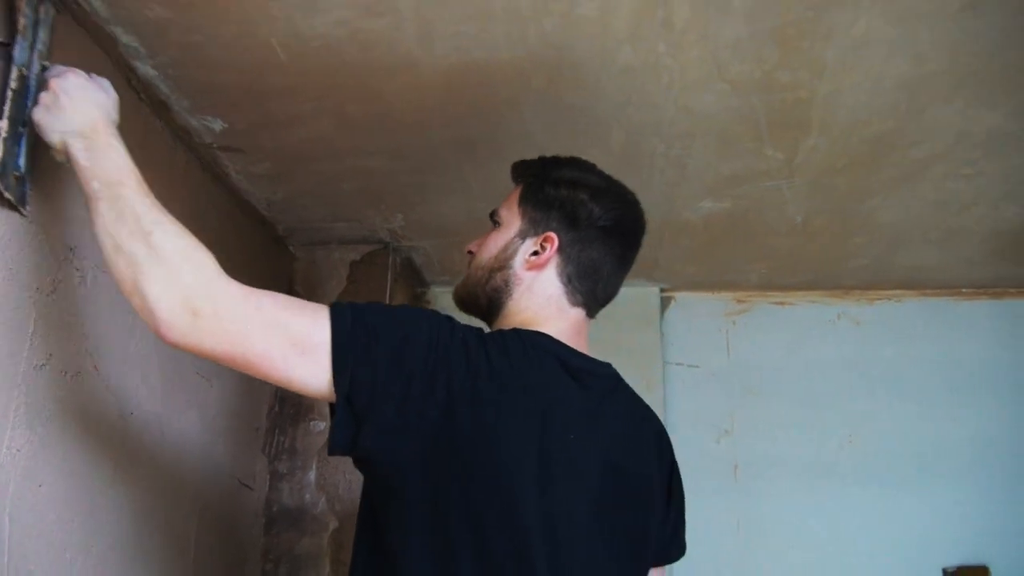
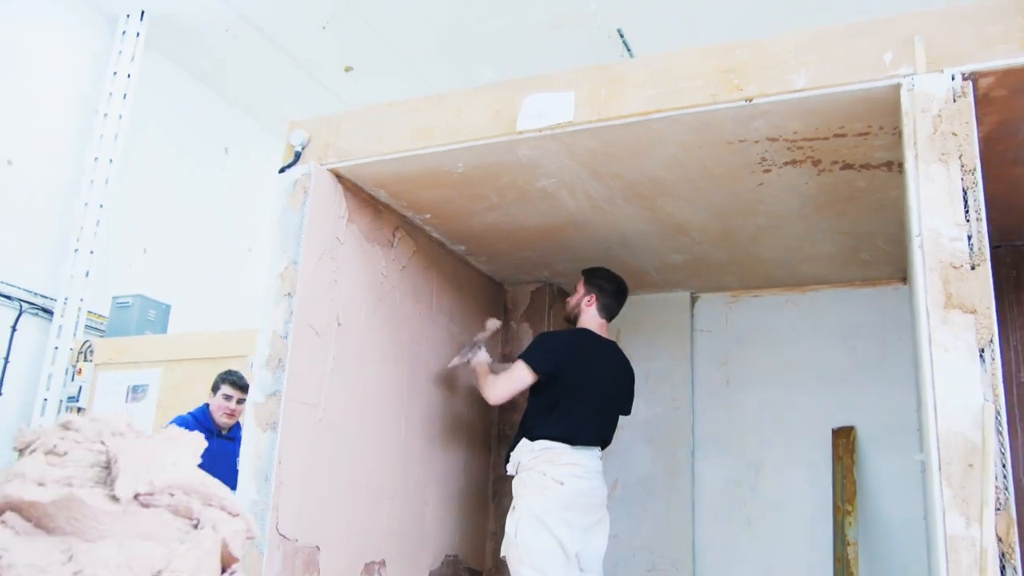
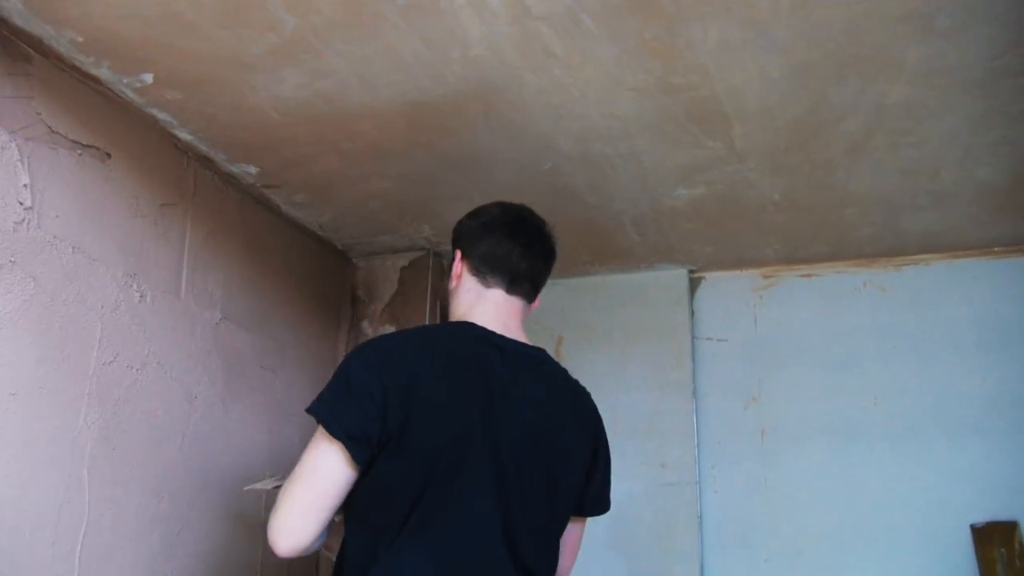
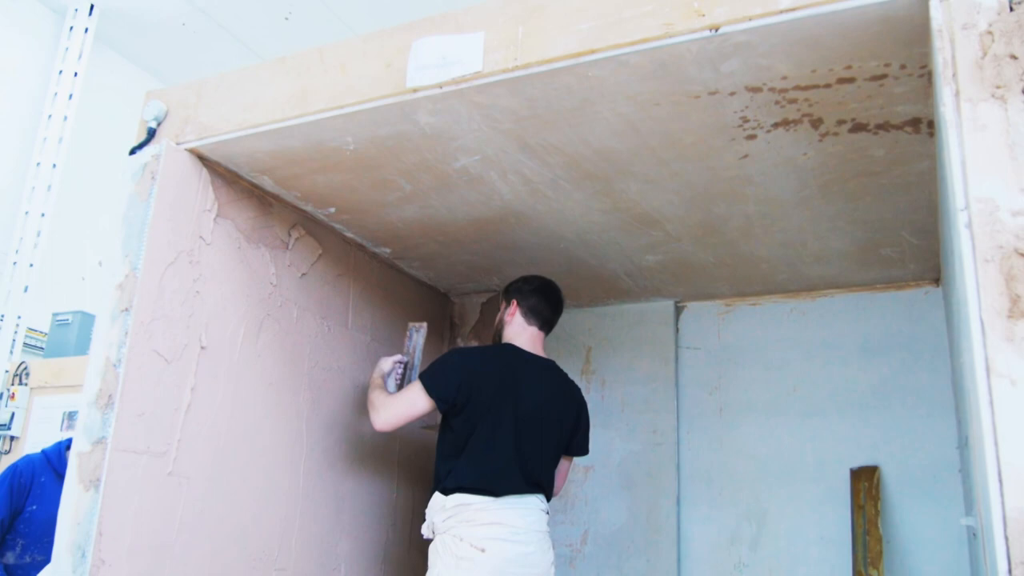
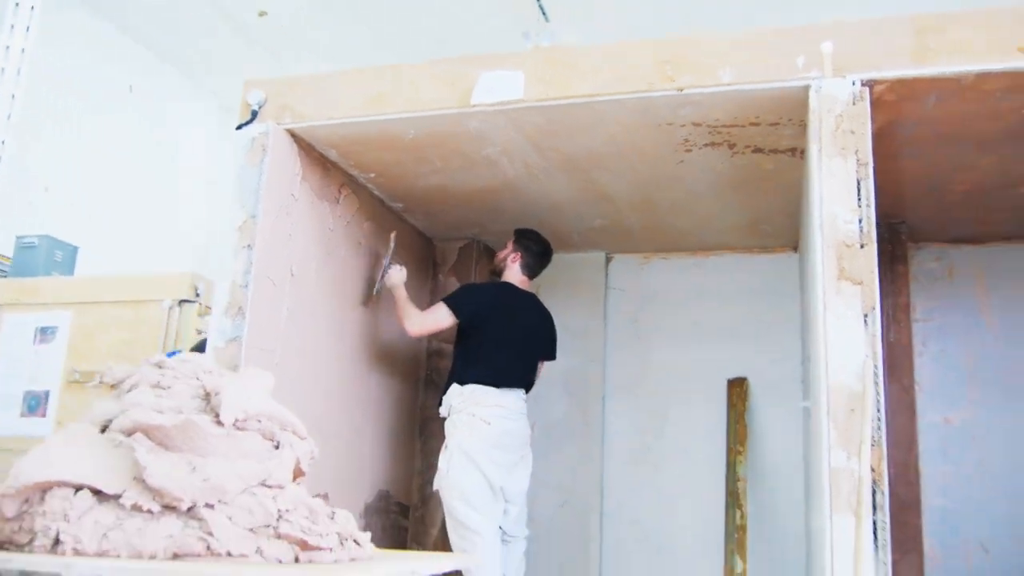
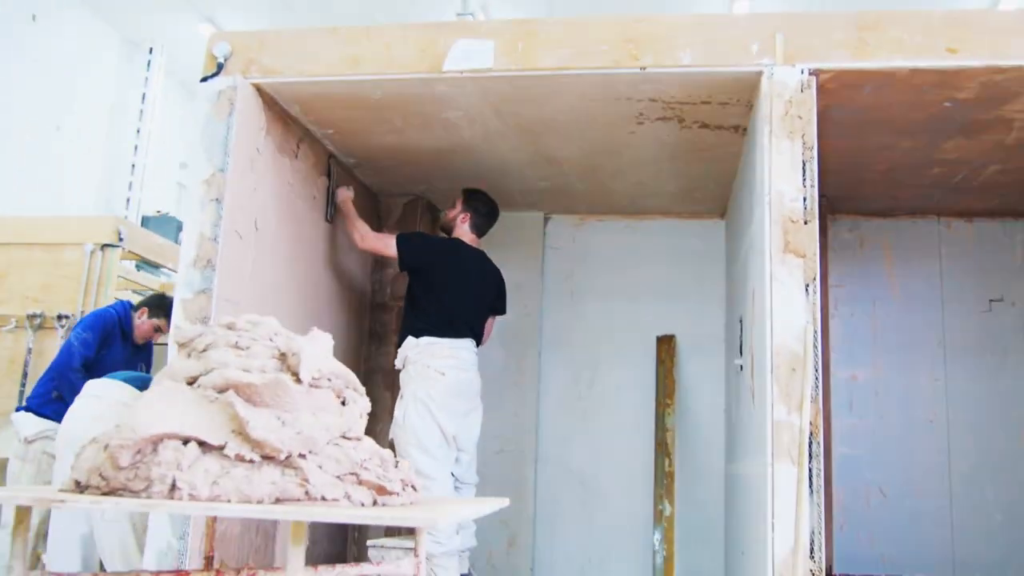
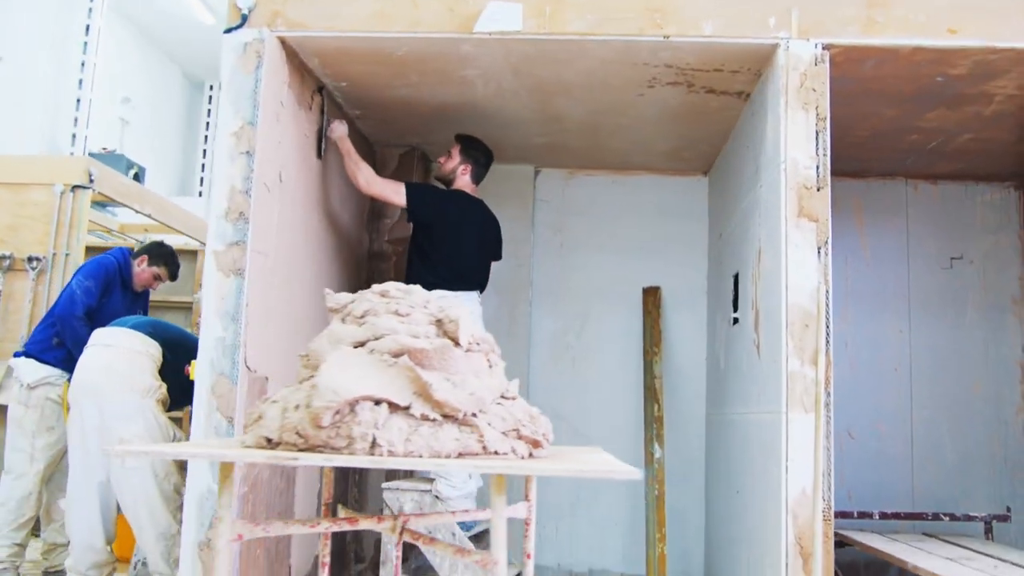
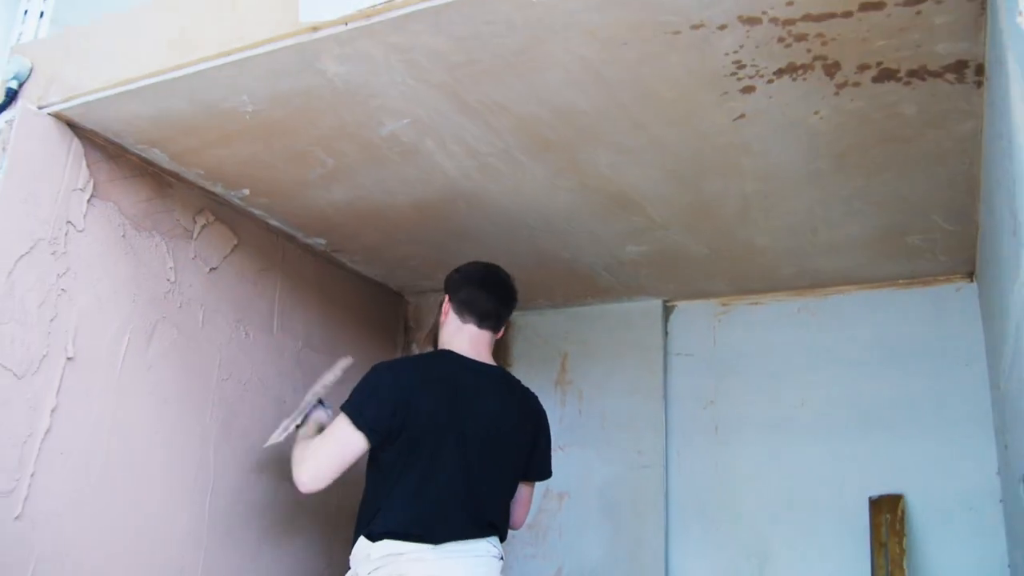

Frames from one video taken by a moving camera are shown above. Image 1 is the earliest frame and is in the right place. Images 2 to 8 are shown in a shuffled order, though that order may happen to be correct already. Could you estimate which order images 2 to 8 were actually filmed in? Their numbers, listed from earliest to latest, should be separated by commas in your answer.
3, 8, 4, 2, 5, 6, 7
